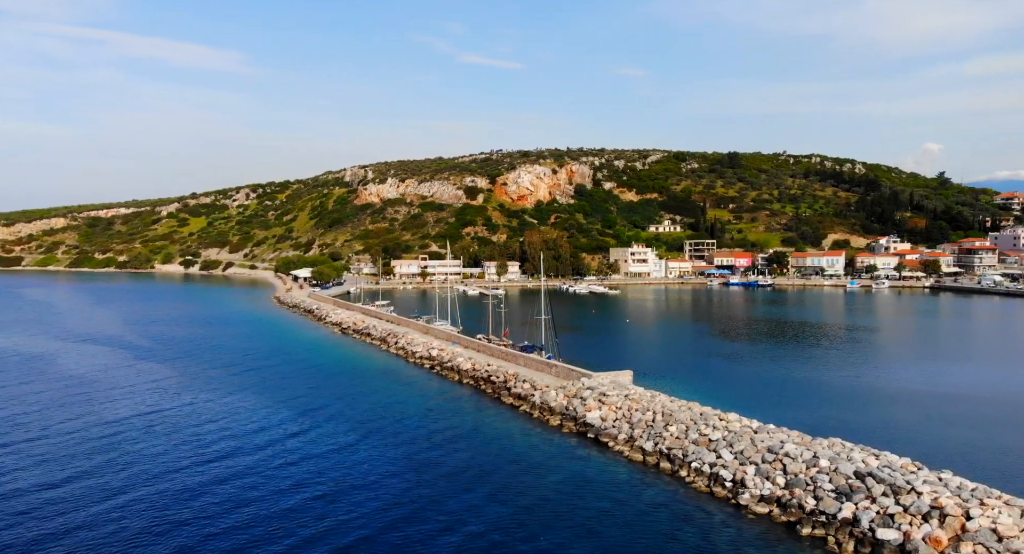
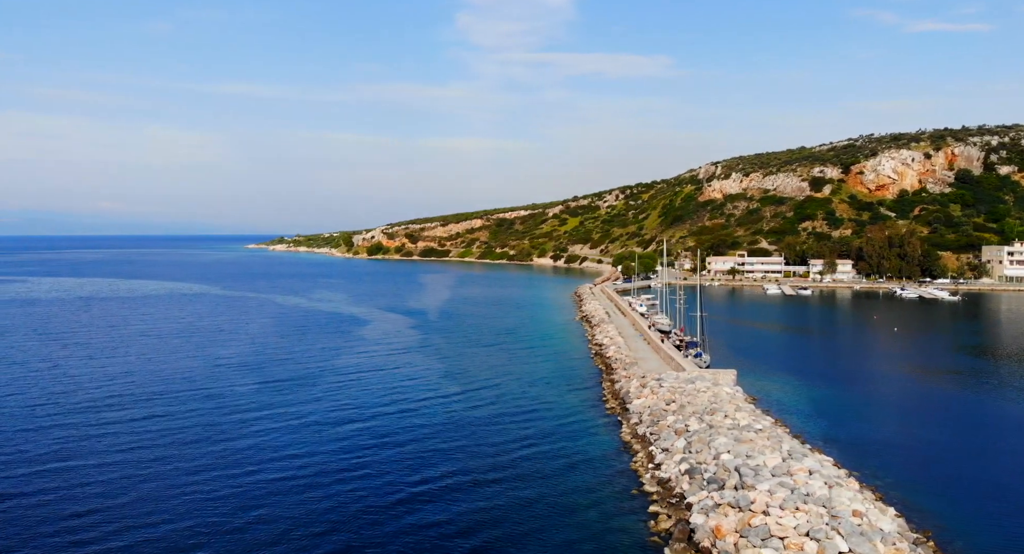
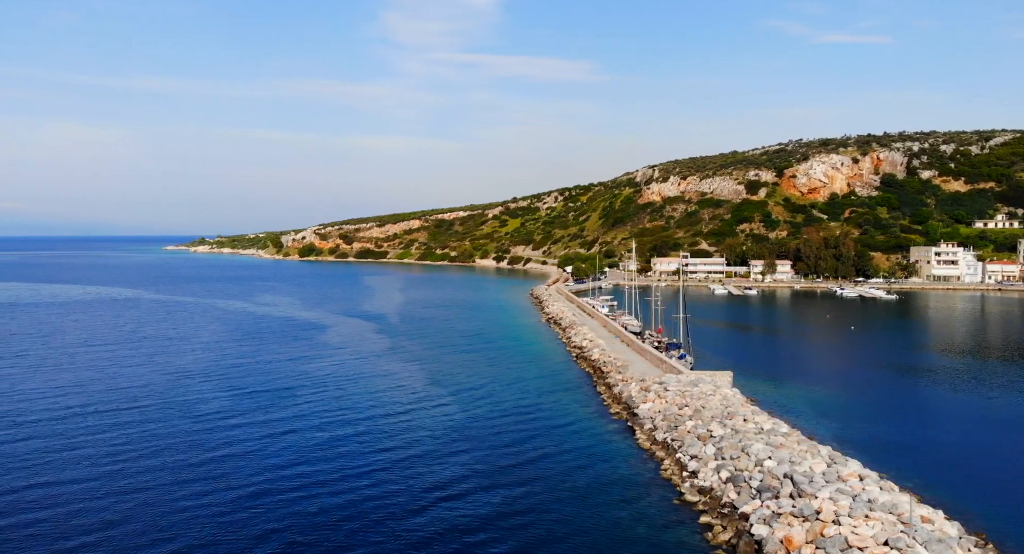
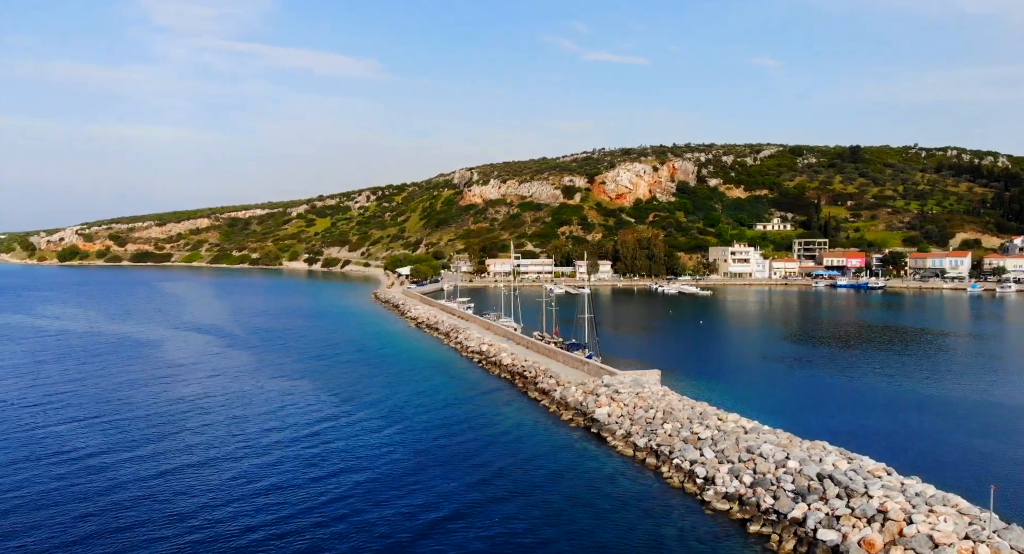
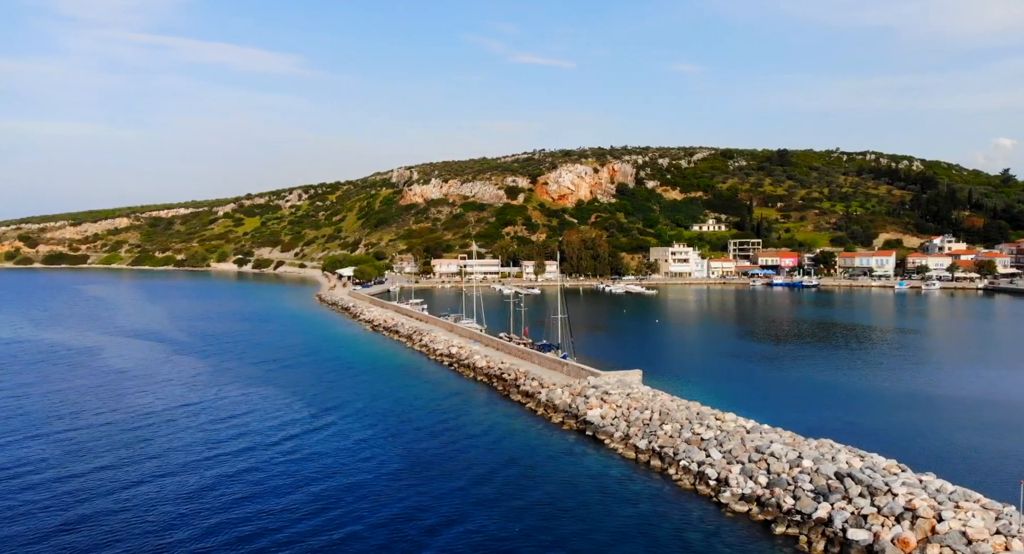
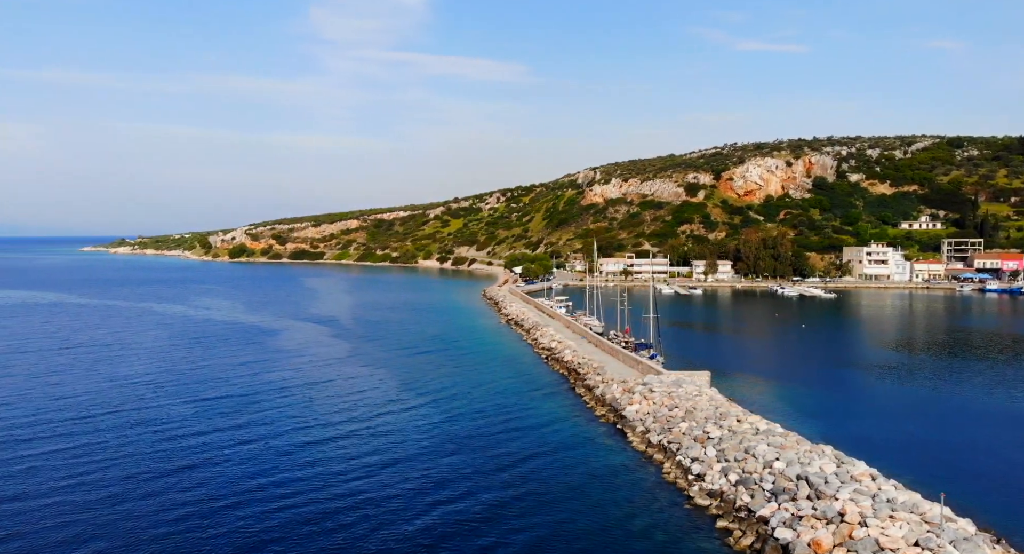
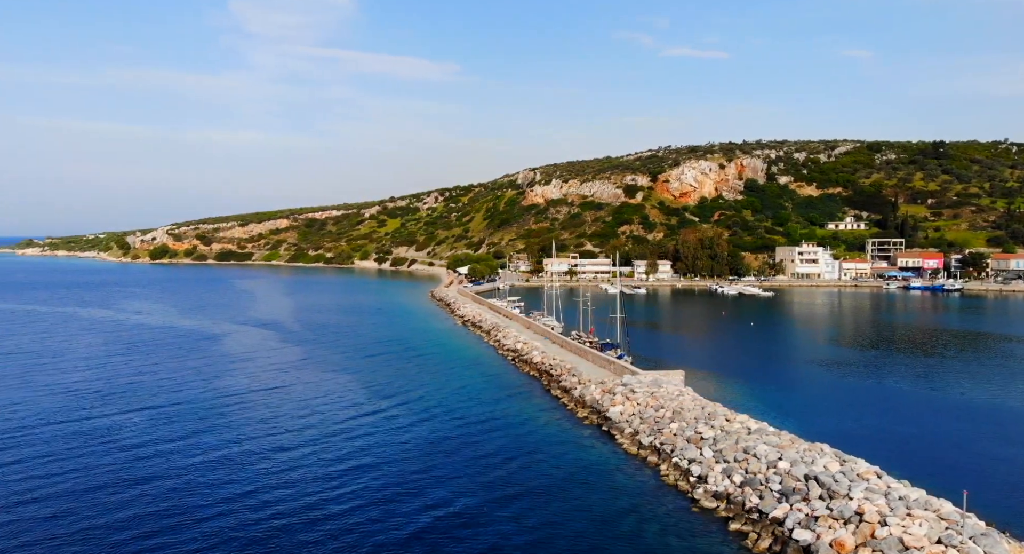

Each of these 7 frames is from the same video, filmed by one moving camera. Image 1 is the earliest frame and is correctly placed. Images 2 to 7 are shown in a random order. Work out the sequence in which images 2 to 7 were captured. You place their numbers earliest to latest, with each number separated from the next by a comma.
5, 4, 7, 6, 3, 2
